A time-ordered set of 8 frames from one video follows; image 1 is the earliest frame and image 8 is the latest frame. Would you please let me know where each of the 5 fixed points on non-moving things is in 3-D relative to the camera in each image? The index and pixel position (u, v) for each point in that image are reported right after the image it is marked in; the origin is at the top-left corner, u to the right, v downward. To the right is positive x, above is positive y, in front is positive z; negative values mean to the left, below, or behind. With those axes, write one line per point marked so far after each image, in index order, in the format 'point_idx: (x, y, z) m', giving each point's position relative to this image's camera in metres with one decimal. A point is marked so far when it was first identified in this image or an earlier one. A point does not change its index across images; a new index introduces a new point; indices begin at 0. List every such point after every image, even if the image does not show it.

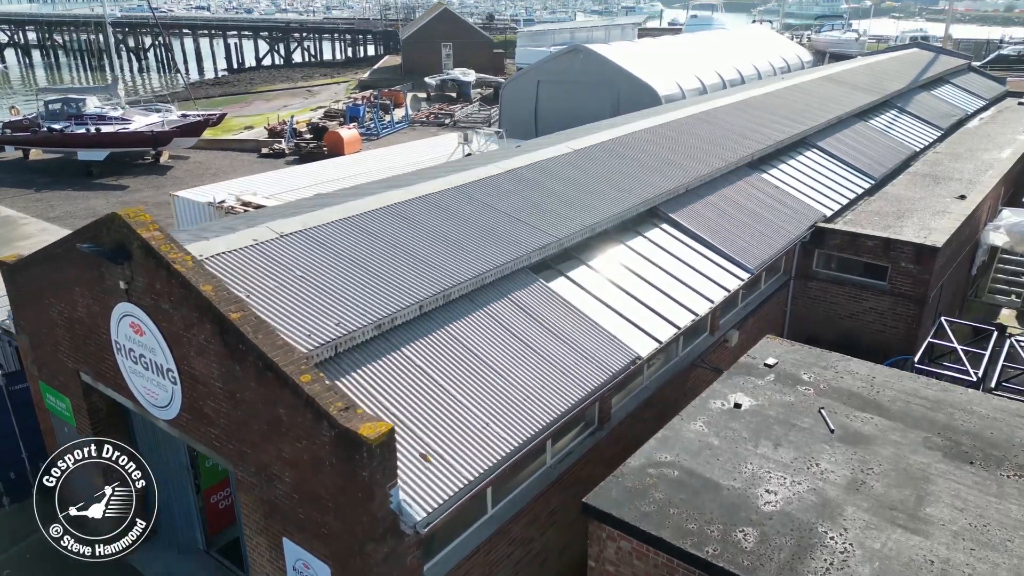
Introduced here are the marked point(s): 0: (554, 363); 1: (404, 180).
0: (+0.4, -0.7, +9.0) m
1: (-1.5, +1.5, +14.0) m
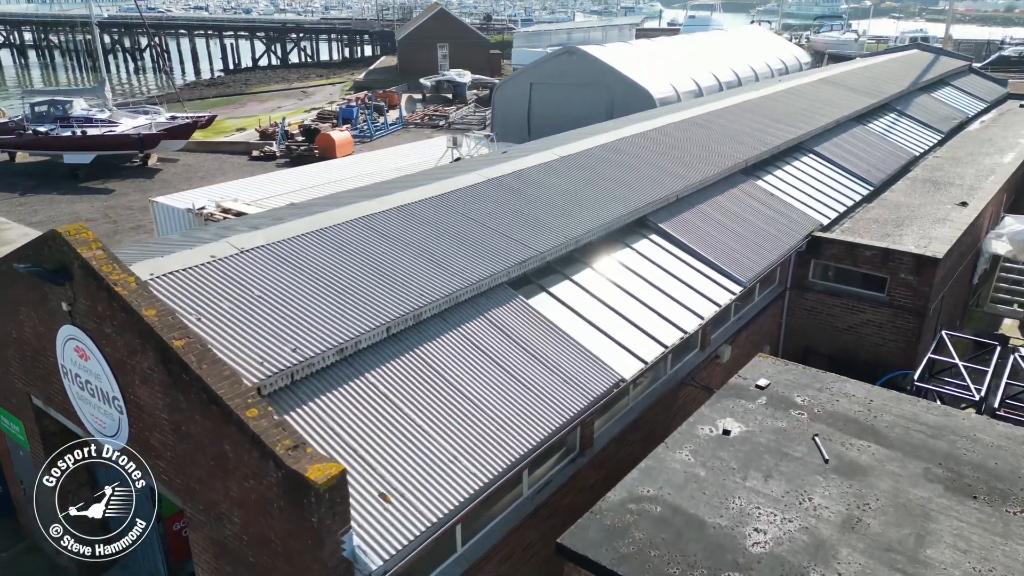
0: (+0.1, -0.8, +8.5) m
1: (-1.7, +1.3, +13.4) m
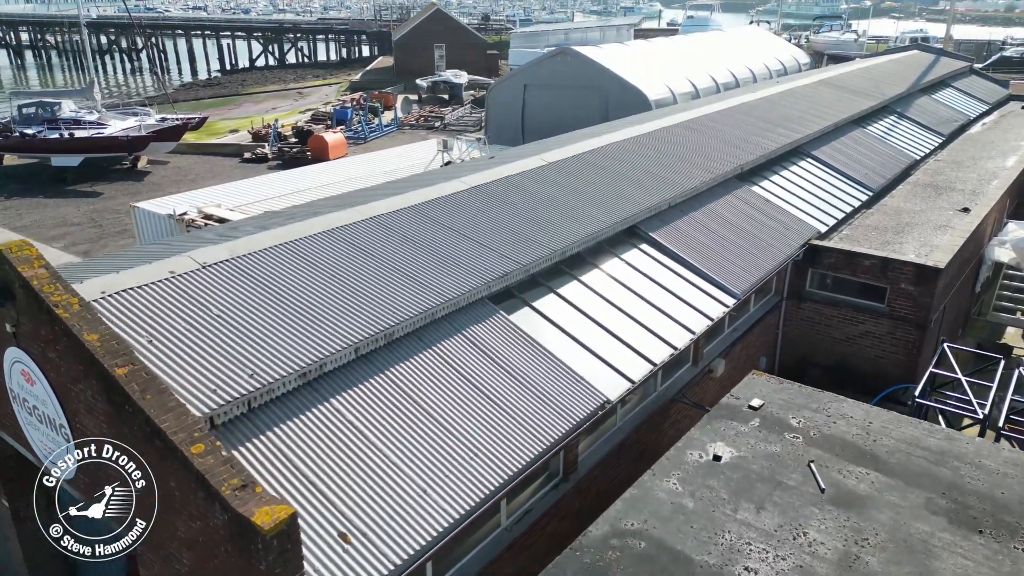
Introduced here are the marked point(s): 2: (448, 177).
0: (0.0, -1.0, +8.0) m
1: (-1.9, +1.2, +13.0) m
2: (-0.9, +1.5, +14.0) m
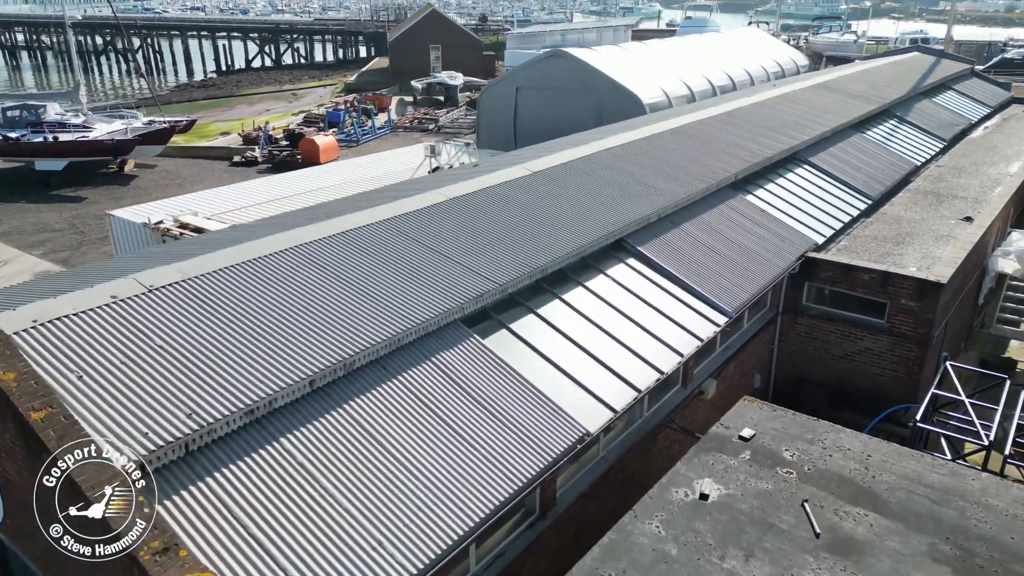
0: (-0.2, -1.1, +7.4) m
1: (-2.1, +1.0, +12.4) m
2: (-1.1, +1.3, +13.4) m
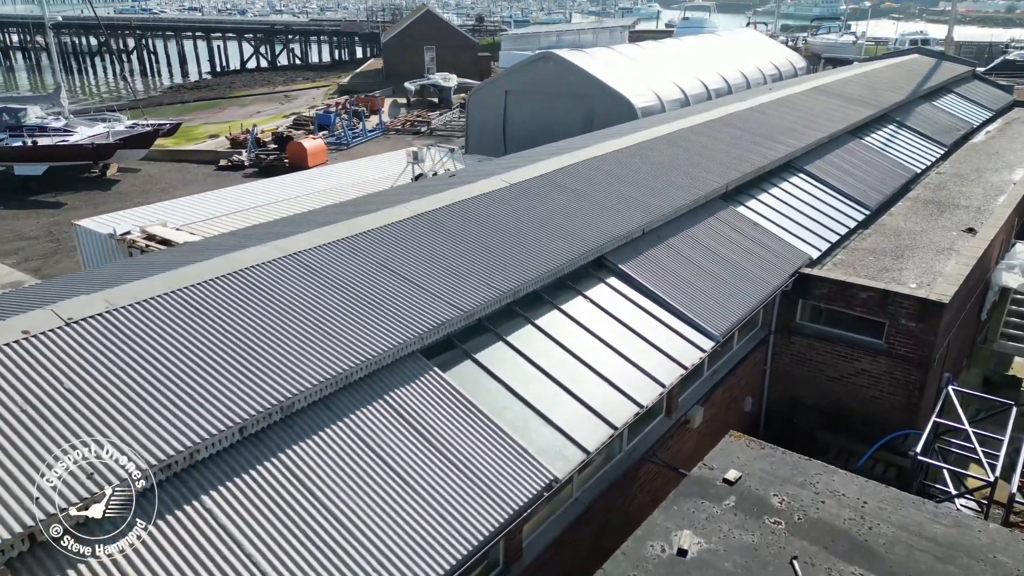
0: (-0.5, -1.4, +6.7) m
1: (-2.3, +0.8, +11.6) m
2: (-1.4, +1.1, +12.7) m
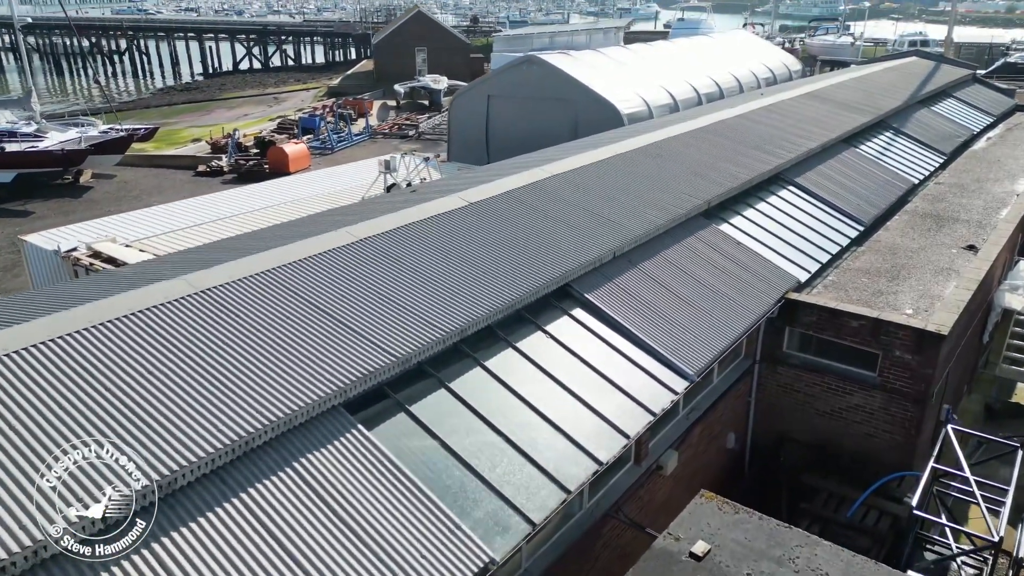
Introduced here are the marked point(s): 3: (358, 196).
0: (-0.9, -1.7, +5.7) m
1: (-2.8, +0.5, +10.6) m
2: (-1.8, +0.8, +11.7) m
3: (-2.8, +1.7, +18.9) m
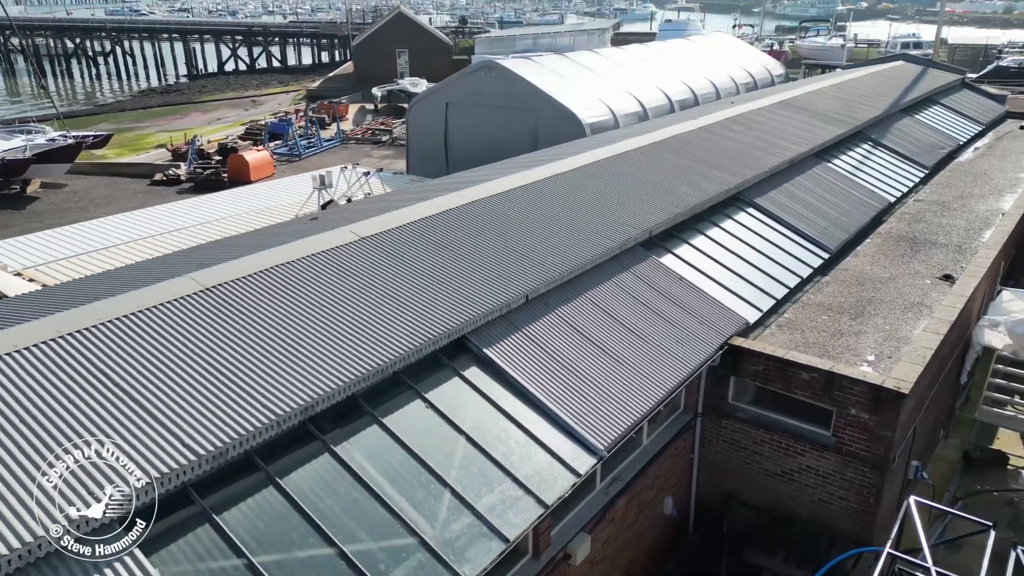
0: (-1.9, -2.1, +4.2) m
1: (-3.7, 0.0, +9.2) m
2: (-2.7, +0.4, +10.2) m
3: (-3.8, +1.3, +17.4) m
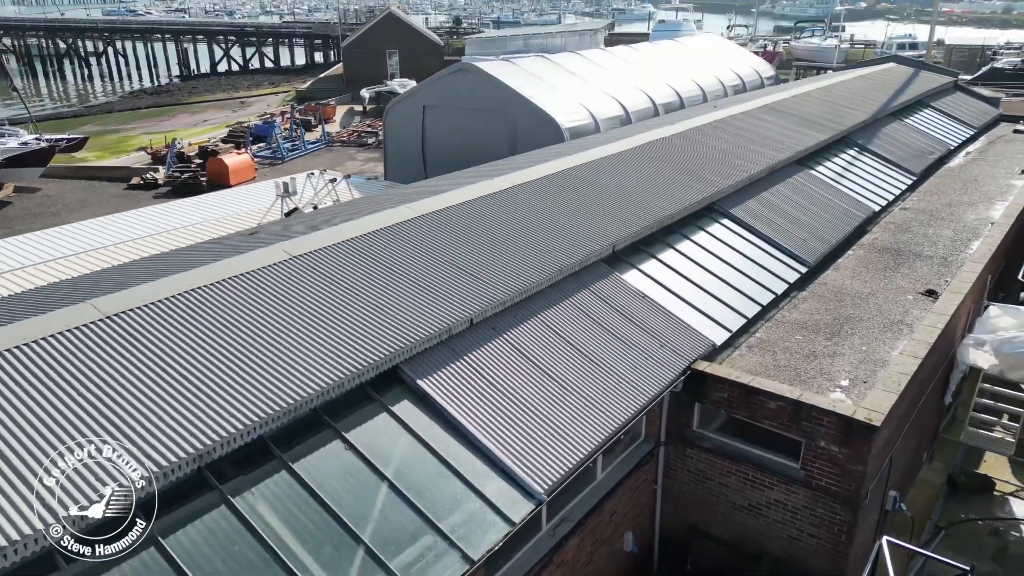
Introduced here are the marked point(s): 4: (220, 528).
0: (-2.4, -2.3, +3.6) m
1: (-4.2, -0.2, +8.5) m
2: (-3.2, +0.2, +9.6) m
3: (-4.3, +1.1, +16.8) m
4: (-1.6, -1.3, +6.1) m
